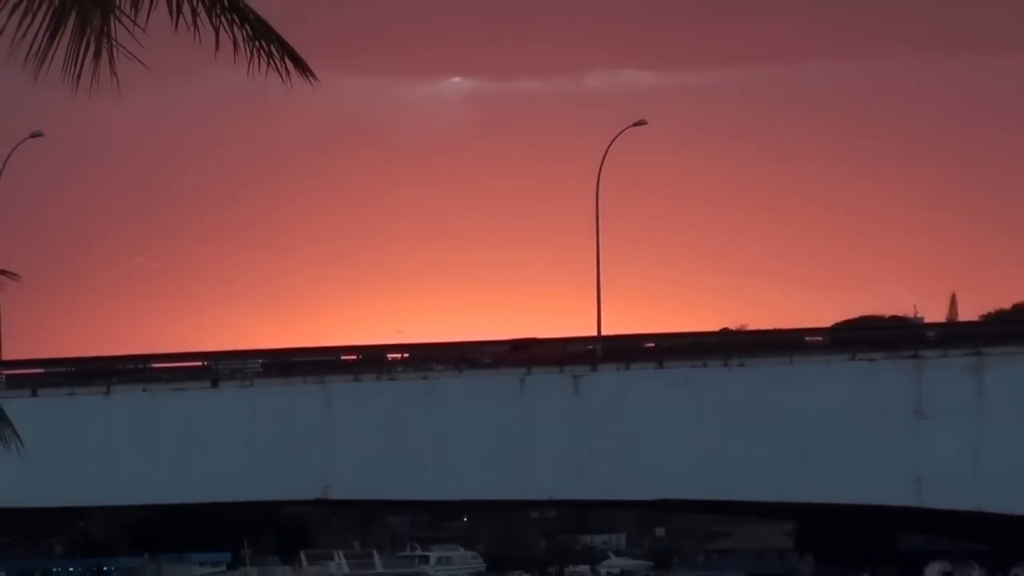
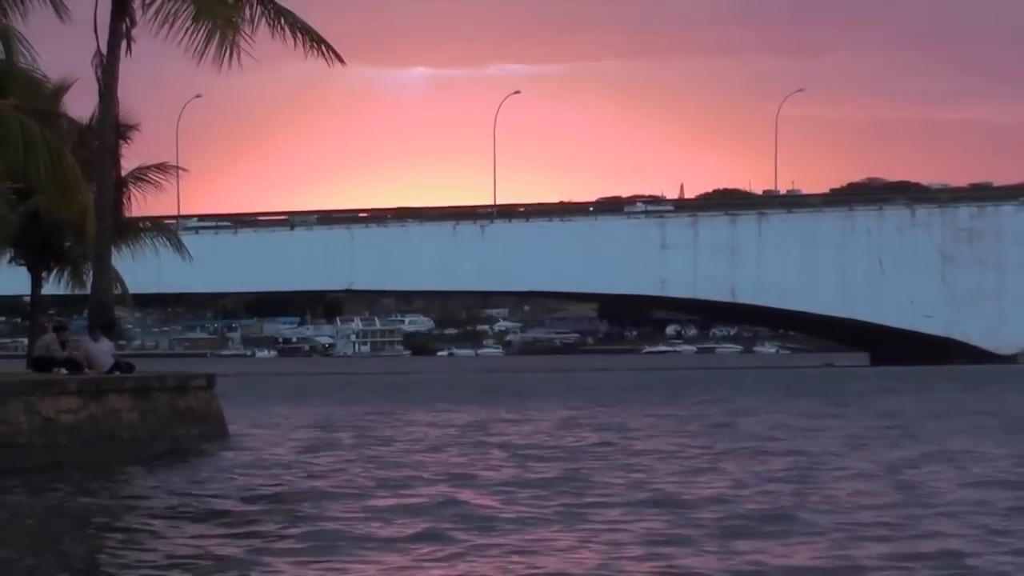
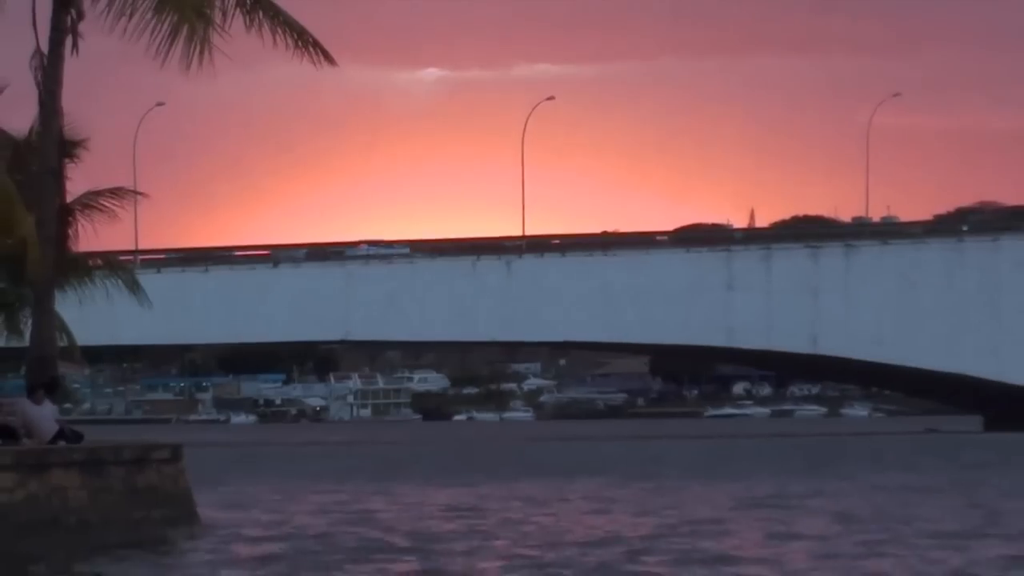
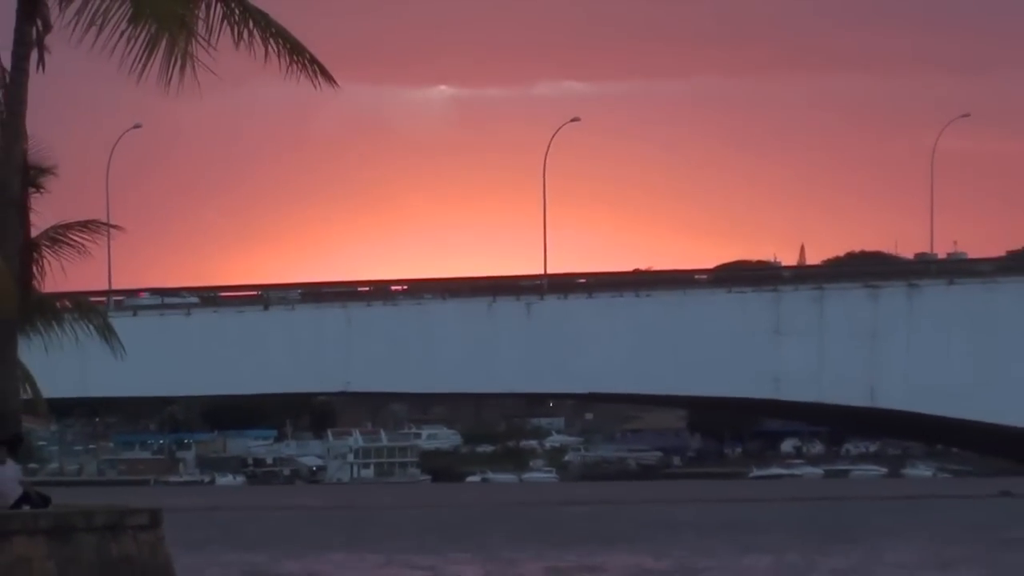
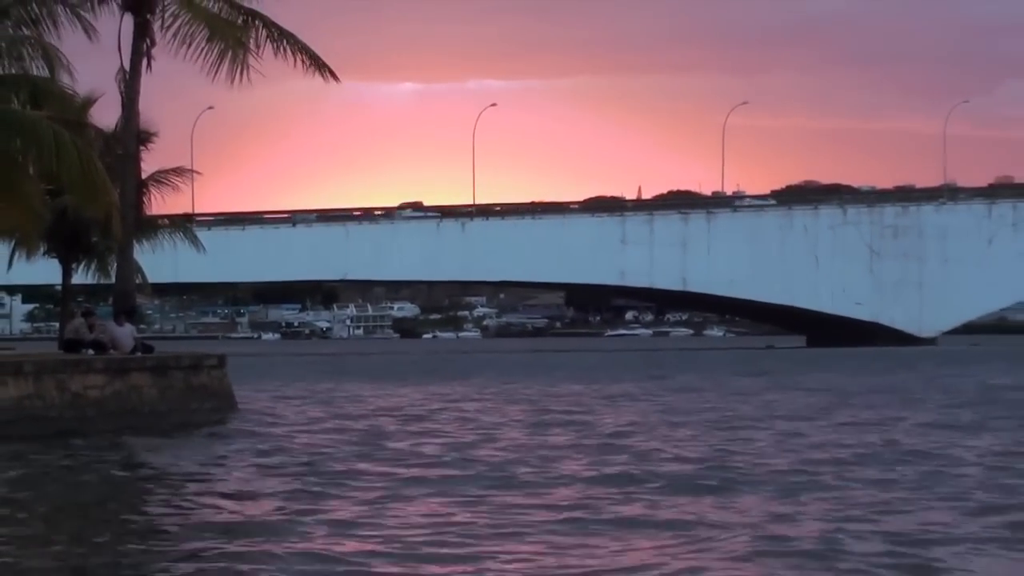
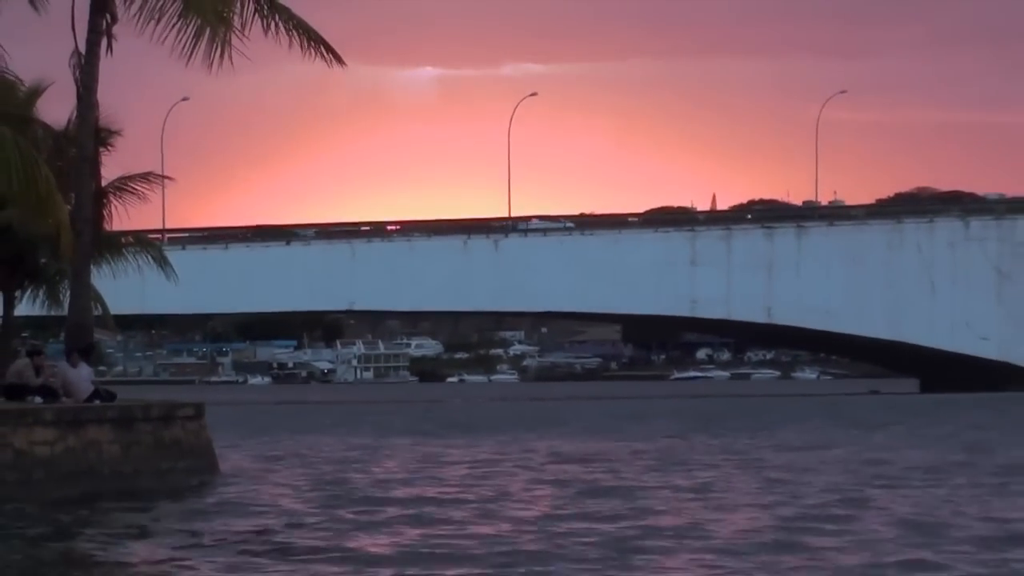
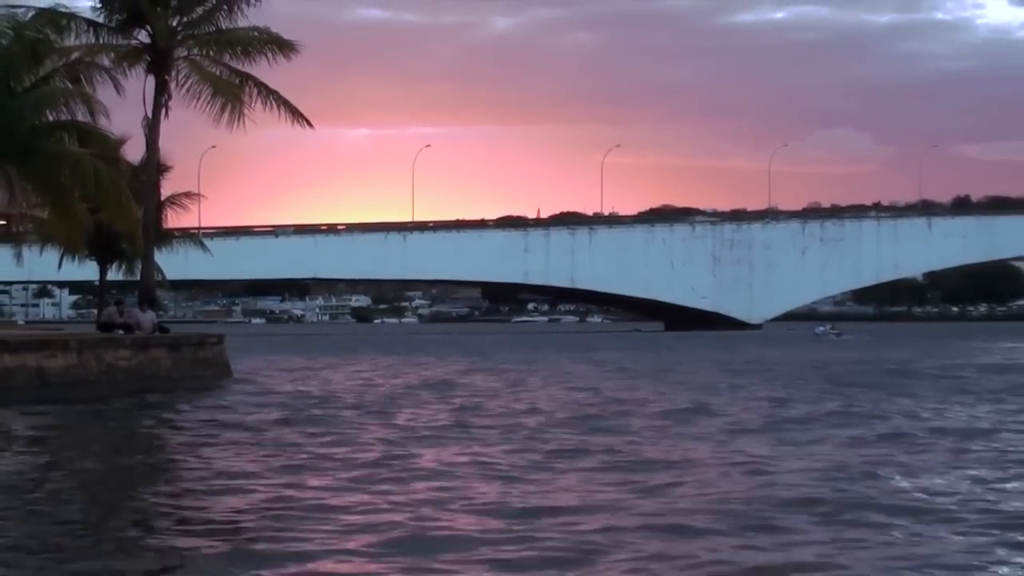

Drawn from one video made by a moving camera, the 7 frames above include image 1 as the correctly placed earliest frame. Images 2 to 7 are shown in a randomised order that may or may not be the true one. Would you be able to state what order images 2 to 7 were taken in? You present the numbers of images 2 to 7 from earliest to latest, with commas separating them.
4, 3, 6, 2, 5, 7
